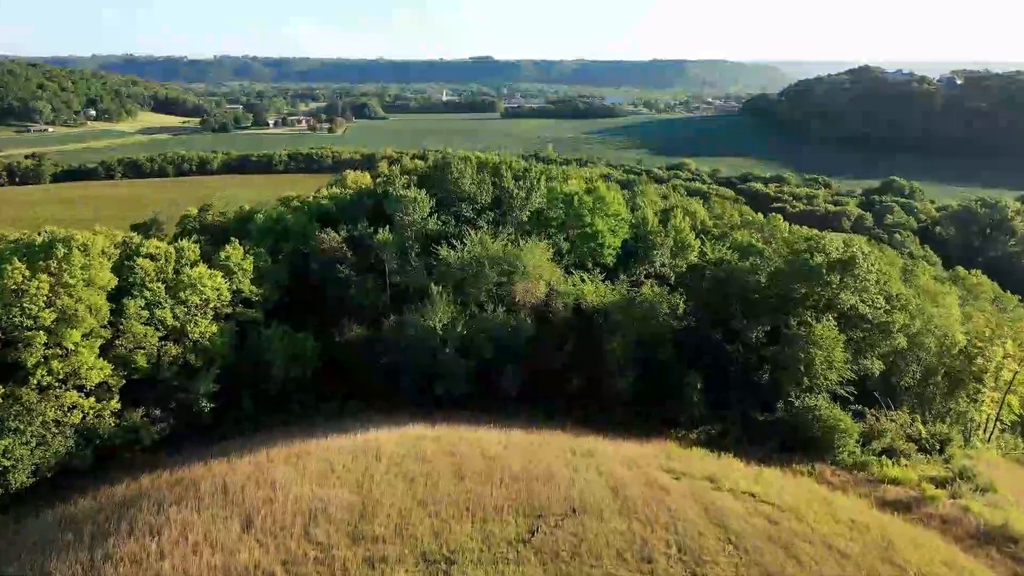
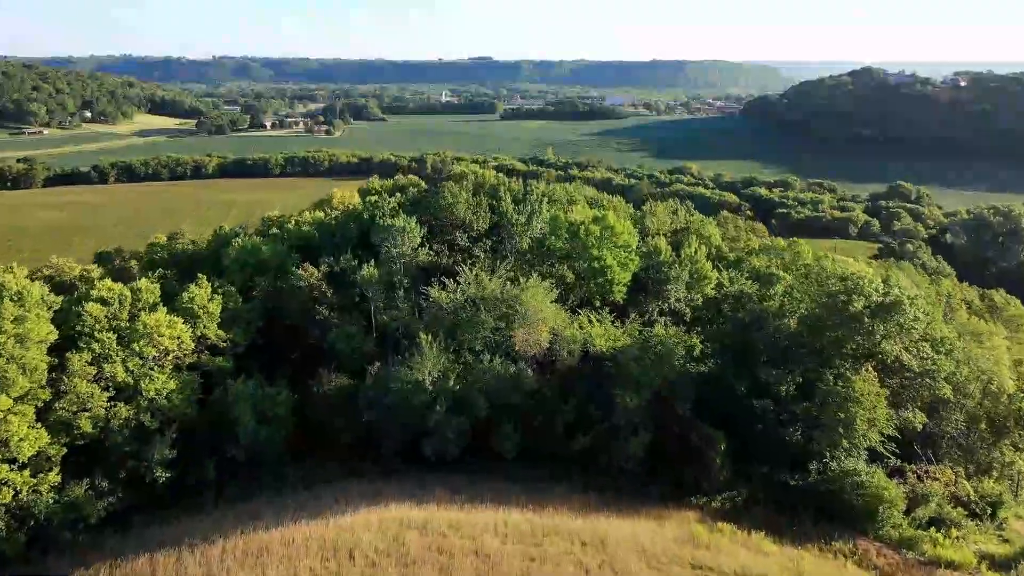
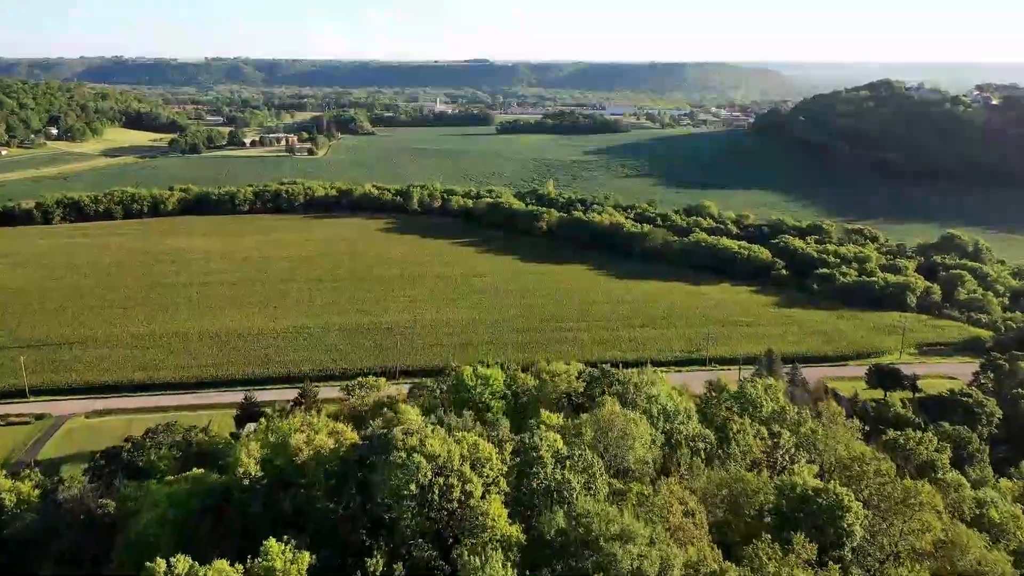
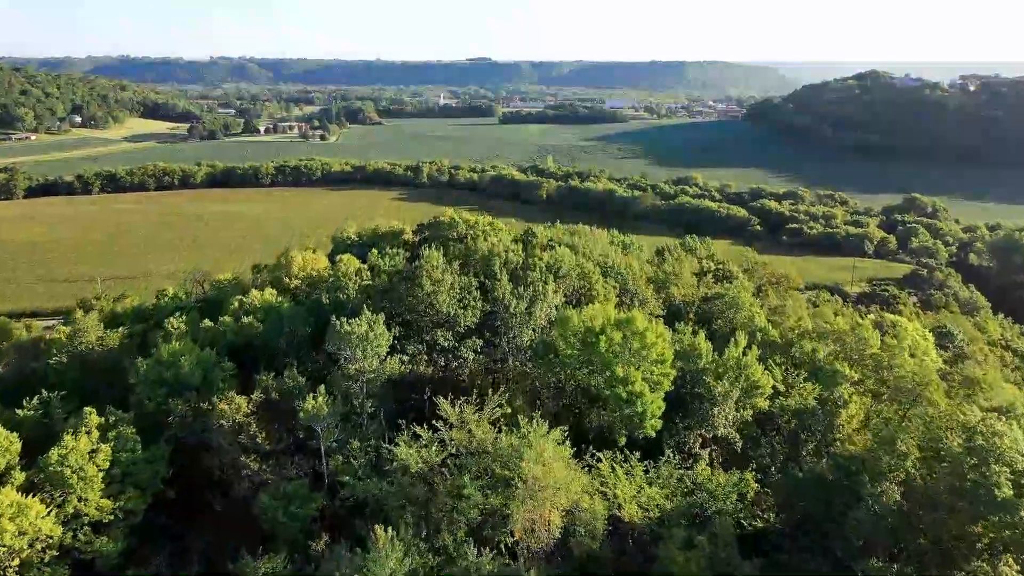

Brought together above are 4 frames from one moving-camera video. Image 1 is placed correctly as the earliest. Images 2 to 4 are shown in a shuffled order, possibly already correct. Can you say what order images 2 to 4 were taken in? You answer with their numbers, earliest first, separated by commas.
2, 4, 3
